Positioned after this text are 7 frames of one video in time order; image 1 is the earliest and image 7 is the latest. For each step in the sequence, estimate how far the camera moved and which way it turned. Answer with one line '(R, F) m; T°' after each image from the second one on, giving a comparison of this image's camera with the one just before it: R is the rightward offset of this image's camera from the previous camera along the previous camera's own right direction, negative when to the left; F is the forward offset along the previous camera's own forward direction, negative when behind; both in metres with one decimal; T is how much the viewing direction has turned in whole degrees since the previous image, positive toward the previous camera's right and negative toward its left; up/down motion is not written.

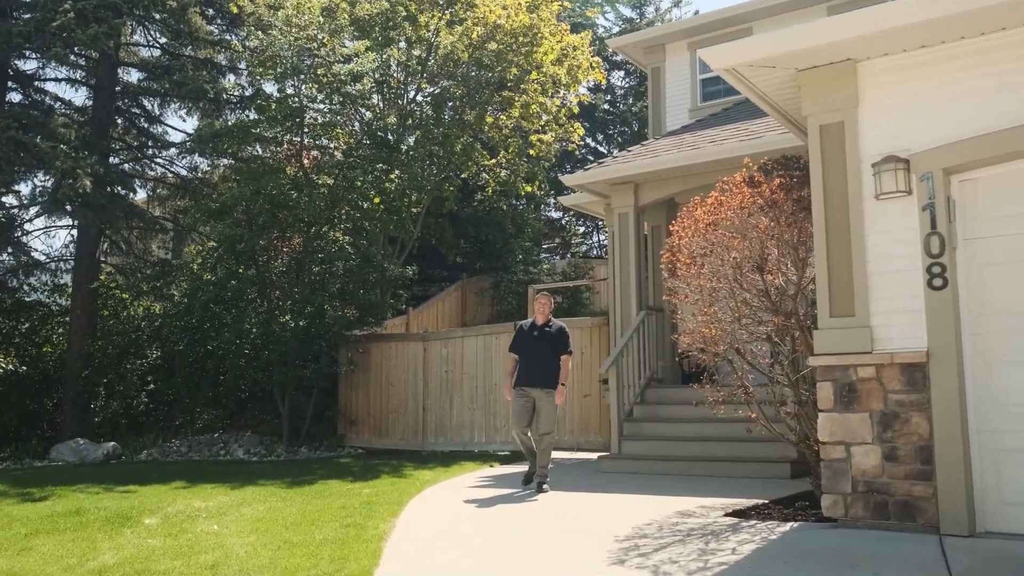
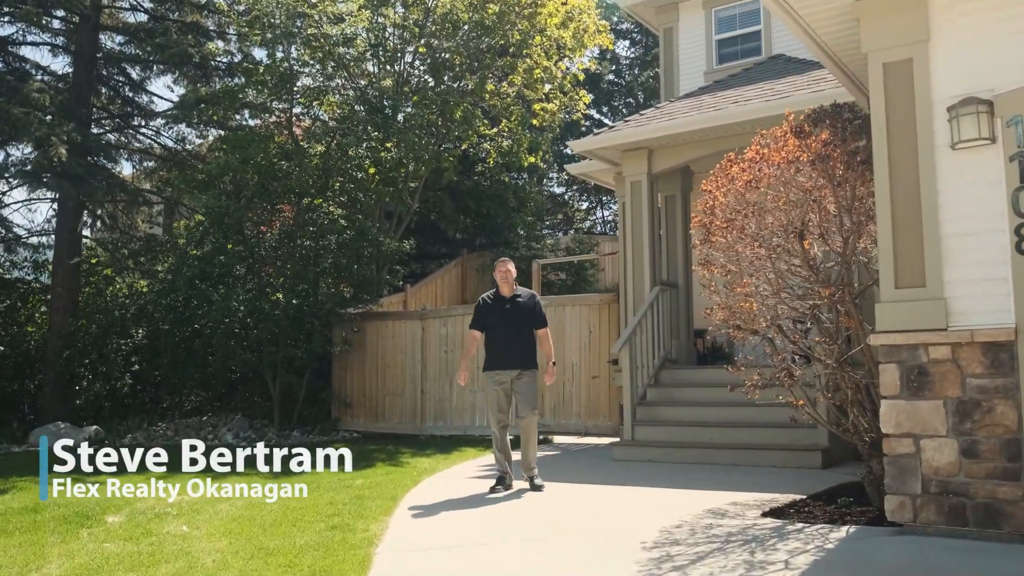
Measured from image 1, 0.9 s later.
(0.0, +0.7) m; 0°
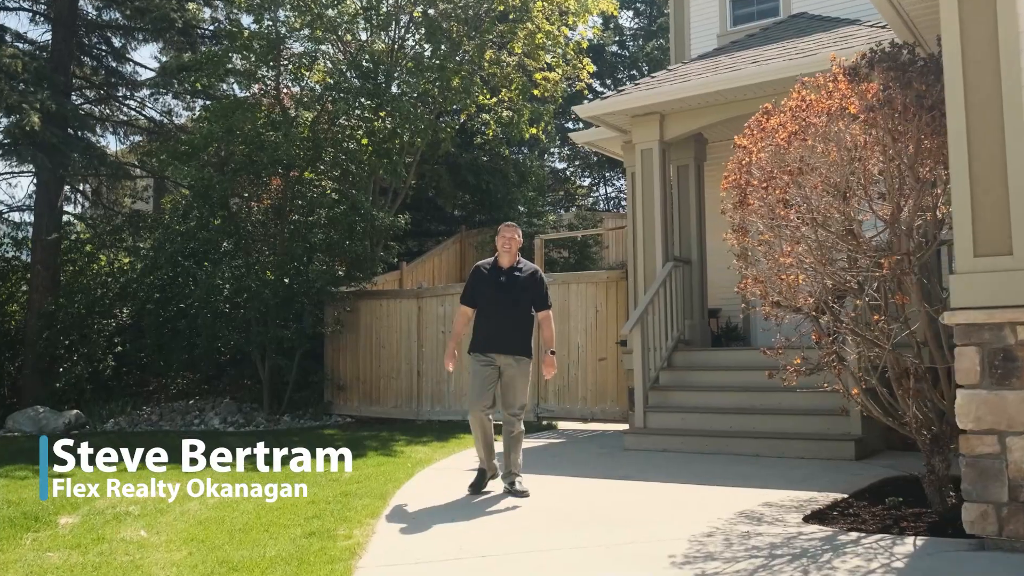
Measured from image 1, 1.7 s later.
(0.0, +0.6) m; 0°
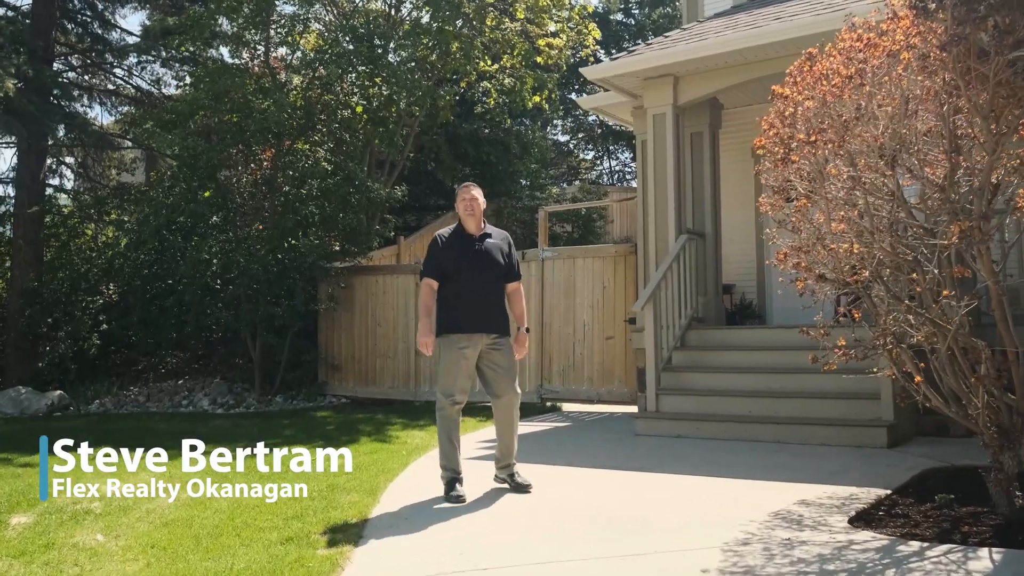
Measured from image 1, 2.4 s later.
(0.0, +0.5) m; 0°
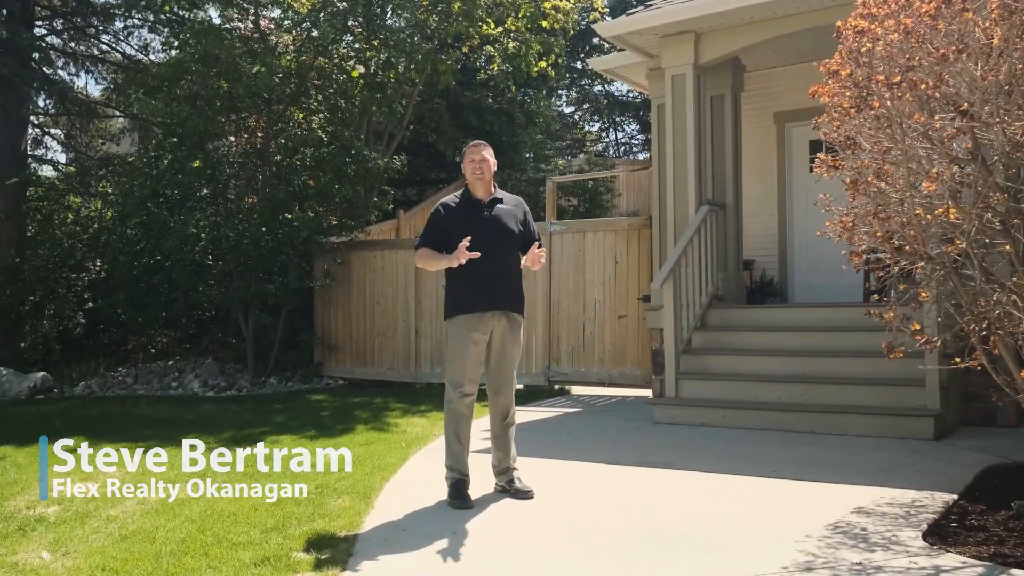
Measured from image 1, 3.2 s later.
(0.0, +0.6) m; 0°
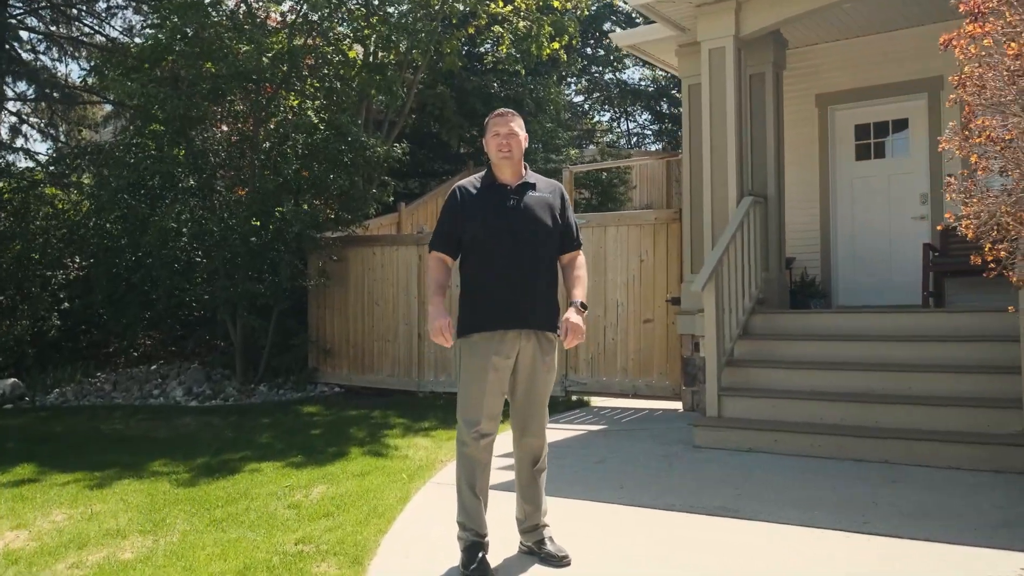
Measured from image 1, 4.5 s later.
(-0.1, +0.9) m; 0°
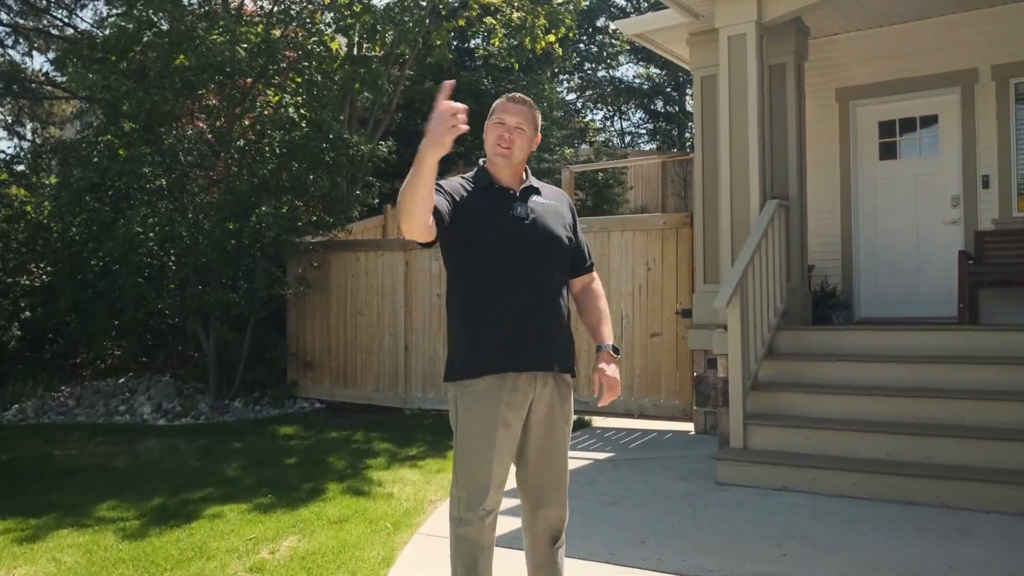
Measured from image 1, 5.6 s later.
(-0.1, +0.7) m; +1°
